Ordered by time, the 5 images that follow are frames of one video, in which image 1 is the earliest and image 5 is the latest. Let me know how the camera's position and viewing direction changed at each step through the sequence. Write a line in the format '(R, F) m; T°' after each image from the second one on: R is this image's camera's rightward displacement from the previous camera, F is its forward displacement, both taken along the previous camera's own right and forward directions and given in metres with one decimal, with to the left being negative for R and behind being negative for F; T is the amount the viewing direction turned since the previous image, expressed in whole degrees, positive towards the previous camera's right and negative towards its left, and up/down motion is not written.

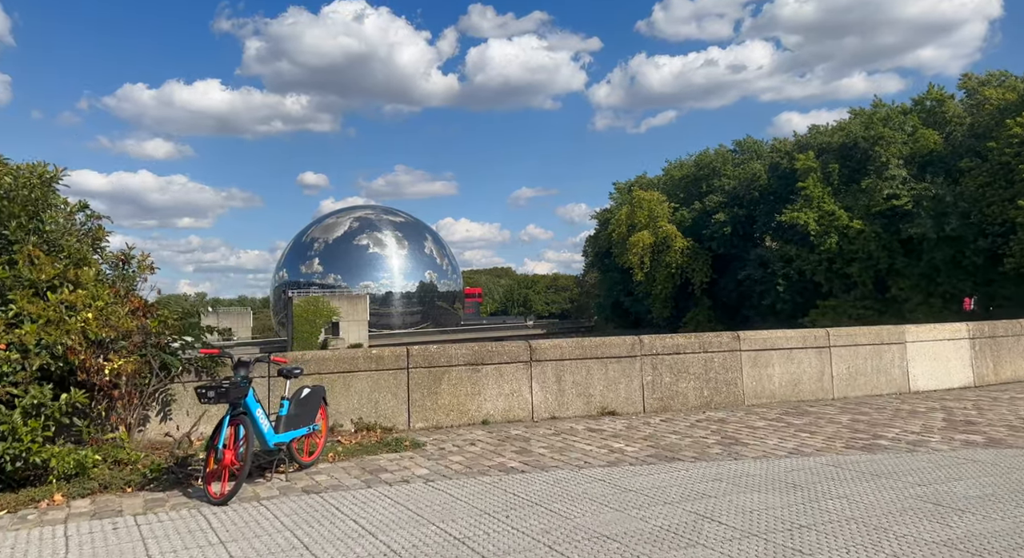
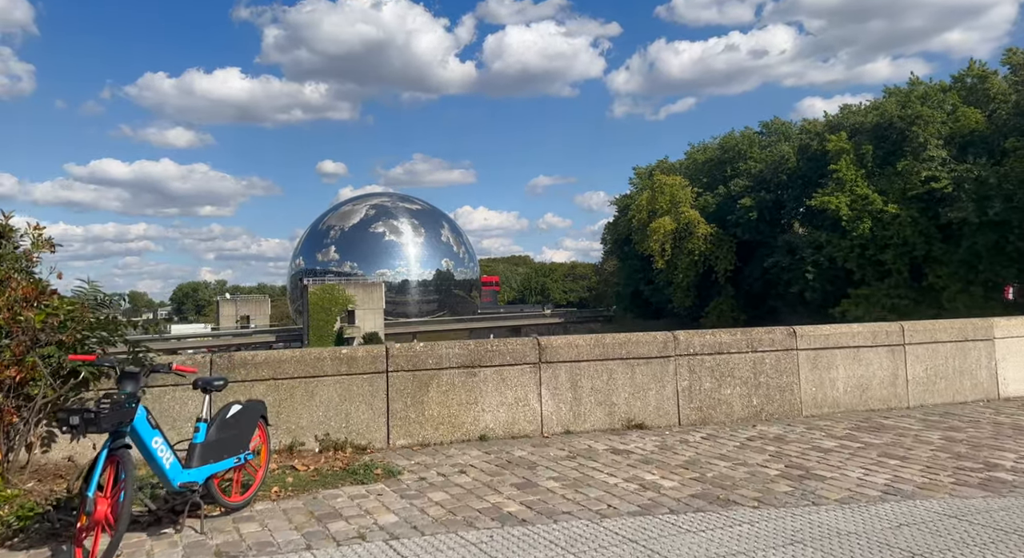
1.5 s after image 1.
(+0.1, +1.8) m; -1°
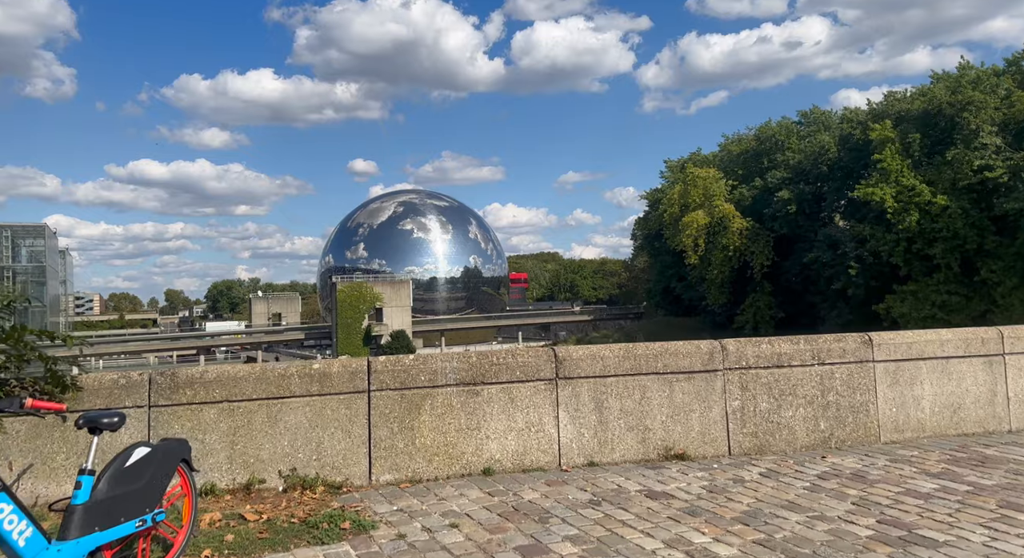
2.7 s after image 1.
(+0.2, +1.4) m; -2°
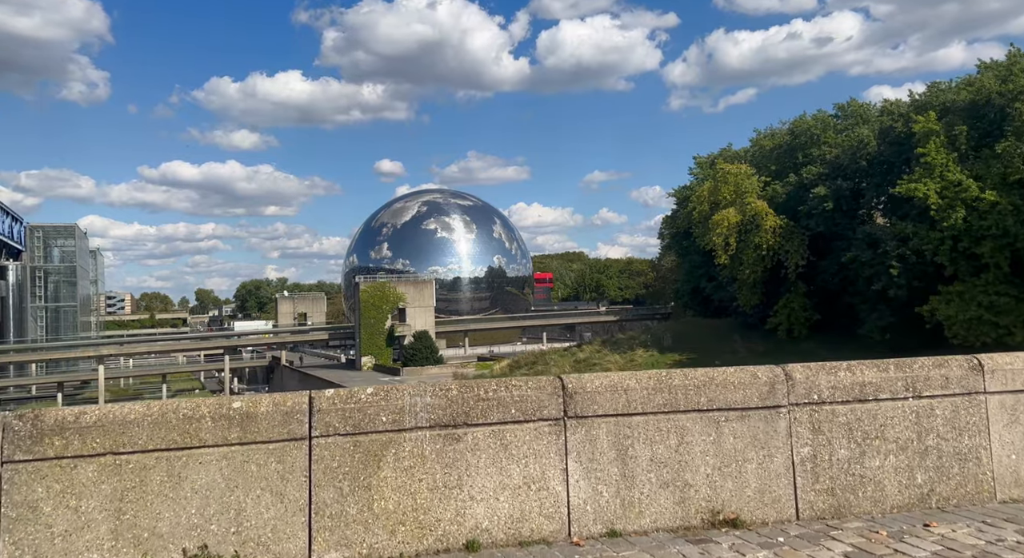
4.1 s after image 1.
(+0.2, +1.6) m; -2°
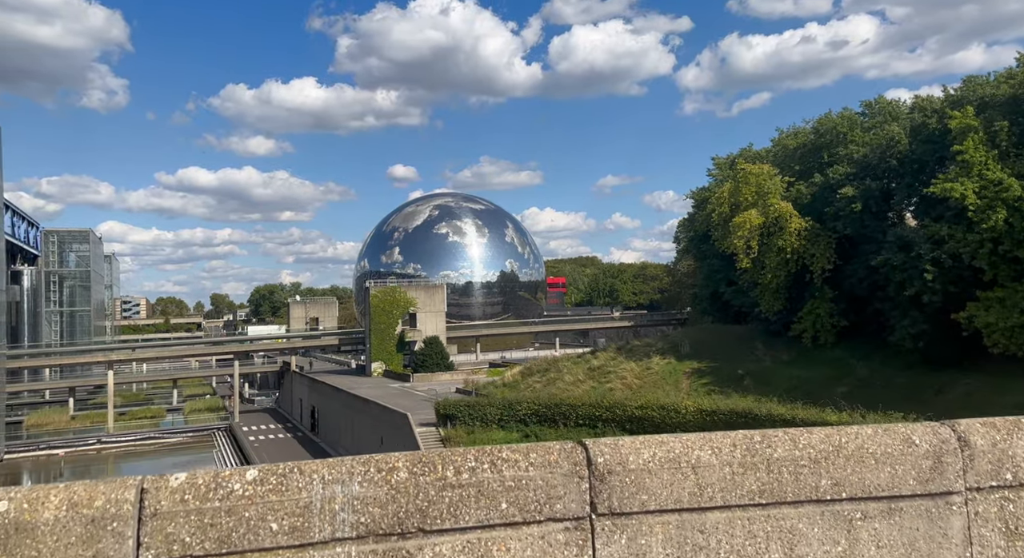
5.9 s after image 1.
(+0.1, +2.0) m; -1°
